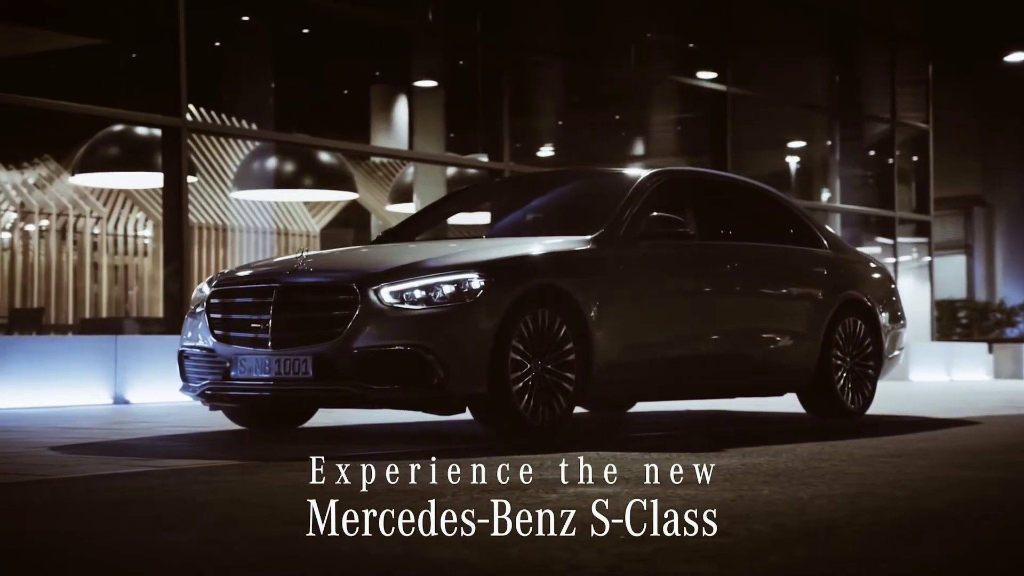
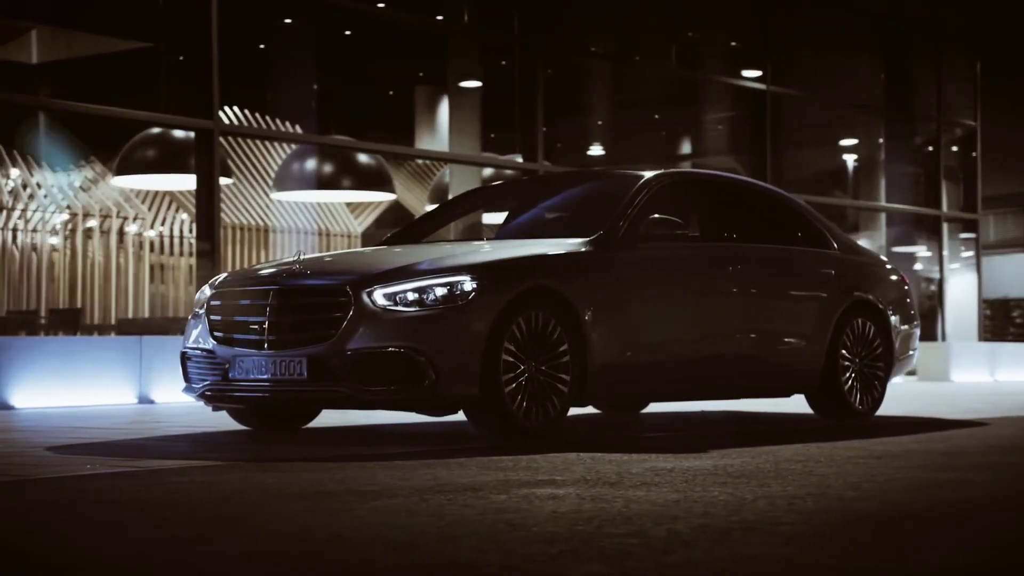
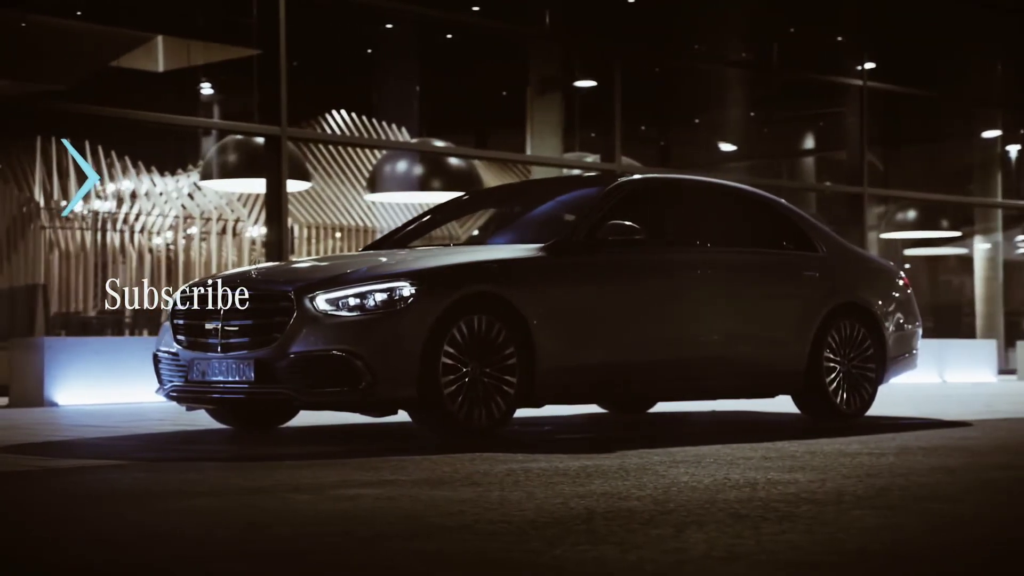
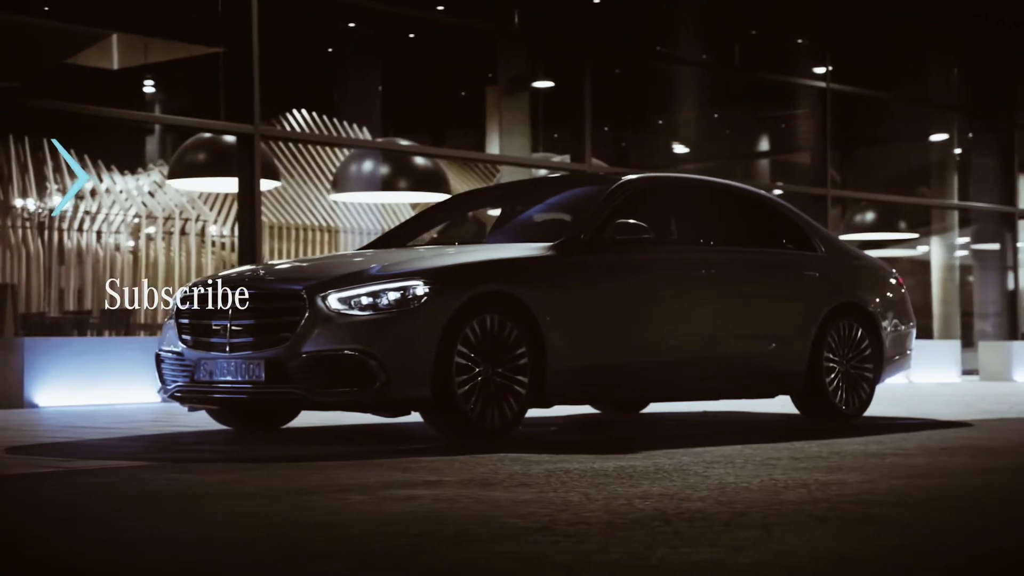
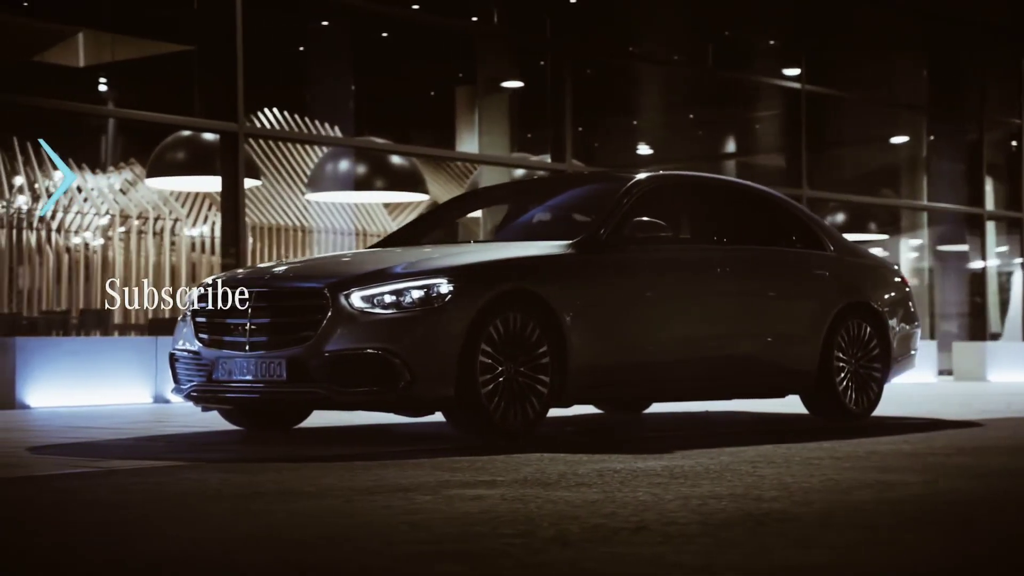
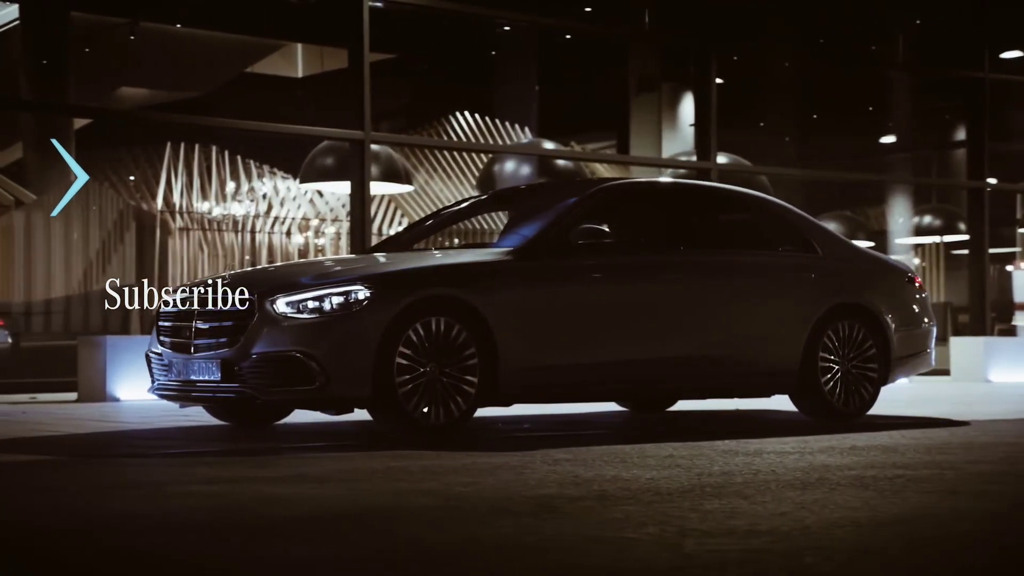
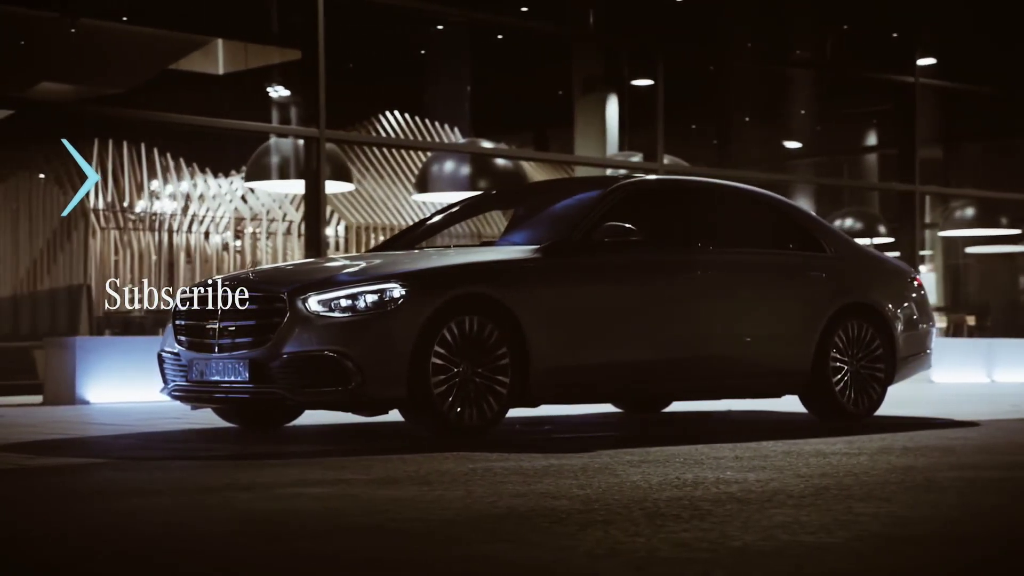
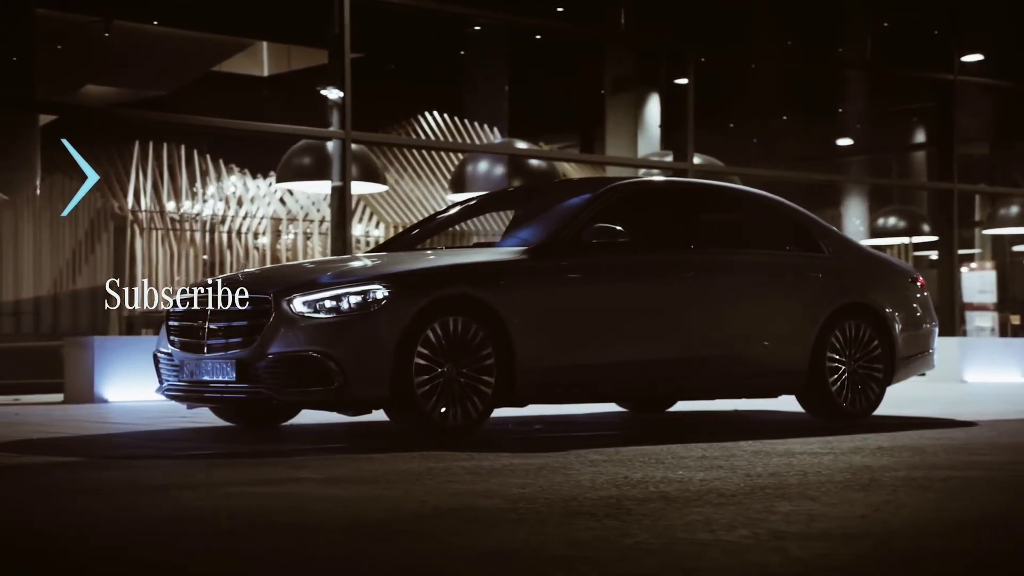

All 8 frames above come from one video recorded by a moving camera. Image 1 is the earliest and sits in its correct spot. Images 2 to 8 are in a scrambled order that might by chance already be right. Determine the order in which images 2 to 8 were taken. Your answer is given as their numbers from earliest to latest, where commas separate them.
2, 5, 4, 3, 7, 8, 6
